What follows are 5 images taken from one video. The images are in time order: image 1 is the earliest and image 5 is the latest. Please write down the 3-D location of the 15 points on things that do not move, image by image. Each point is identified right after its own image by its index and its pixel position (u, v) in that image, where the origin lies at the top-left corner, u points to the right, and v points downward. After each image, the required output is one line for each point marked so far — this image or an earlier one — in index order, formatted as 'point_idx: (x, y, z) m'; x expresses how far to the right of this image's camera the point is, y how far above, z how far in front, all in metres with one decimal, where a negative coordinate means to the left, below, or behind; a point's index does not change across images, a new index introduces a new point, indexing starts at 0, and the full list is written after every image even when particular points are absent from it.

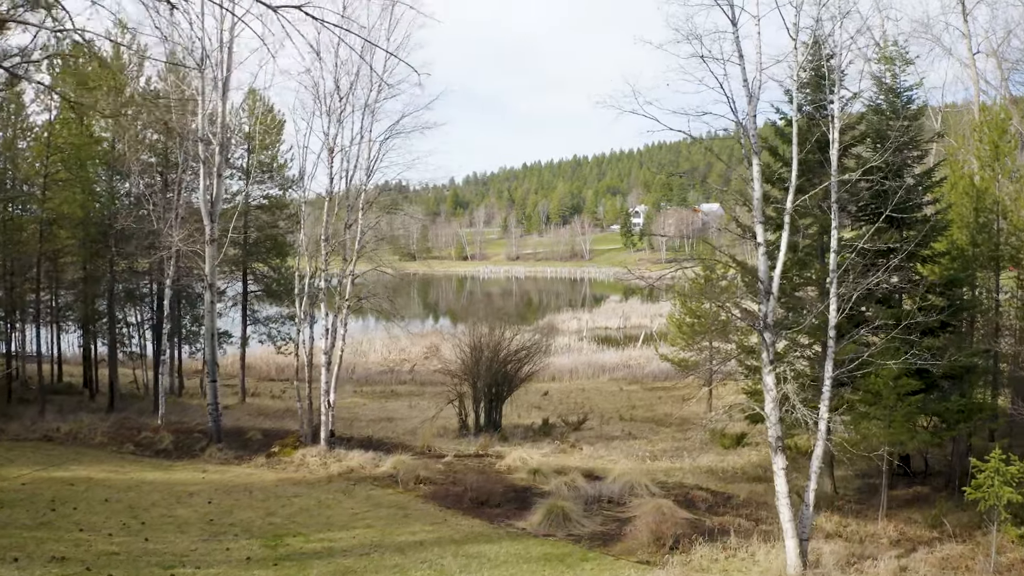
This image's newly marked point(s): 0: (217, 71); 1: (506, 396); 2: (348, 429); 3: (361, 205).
0: (-5.7, +4.3, +11.7) m
1: (-0.1, -2.9, +15.9) m
2: (-4.2, -3.6, +15.6) m
3: (-3.4, +1.8, +13.1) m
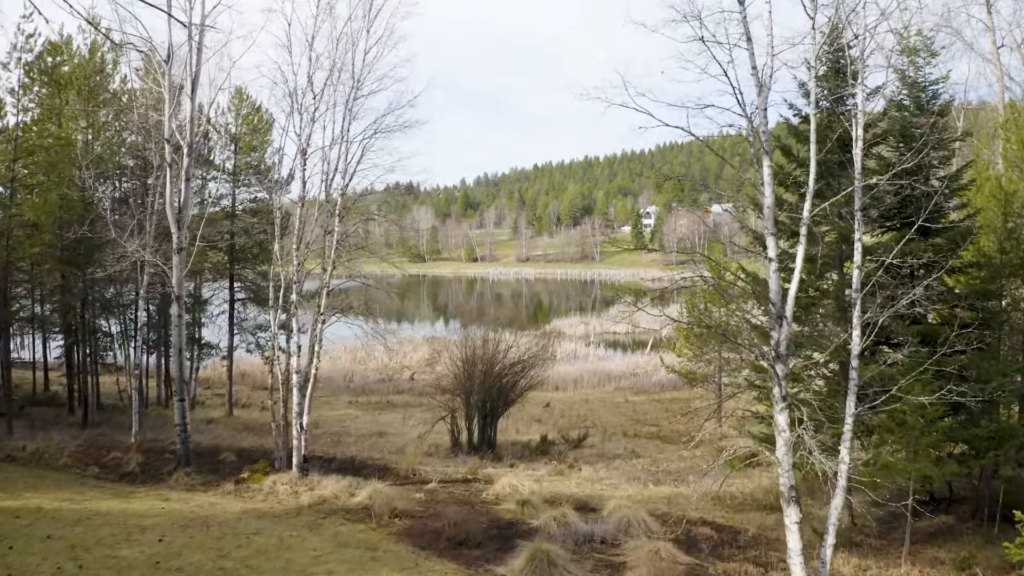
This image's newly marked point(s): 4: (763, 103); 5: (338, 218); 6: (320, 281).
0: (-5.9, +4.1, +11.0) m
1: (-0.3, -3.1, +15.0) m
2: (-4.3, -3.9, +14.8) m
3: (-3.6, +1.6, +12.3) m
4: (+2.5, +1.8, +6.0) m
5: (-3.8, +1.4, +12.4) m
6: (-4.1, +0.1, +12.9) m
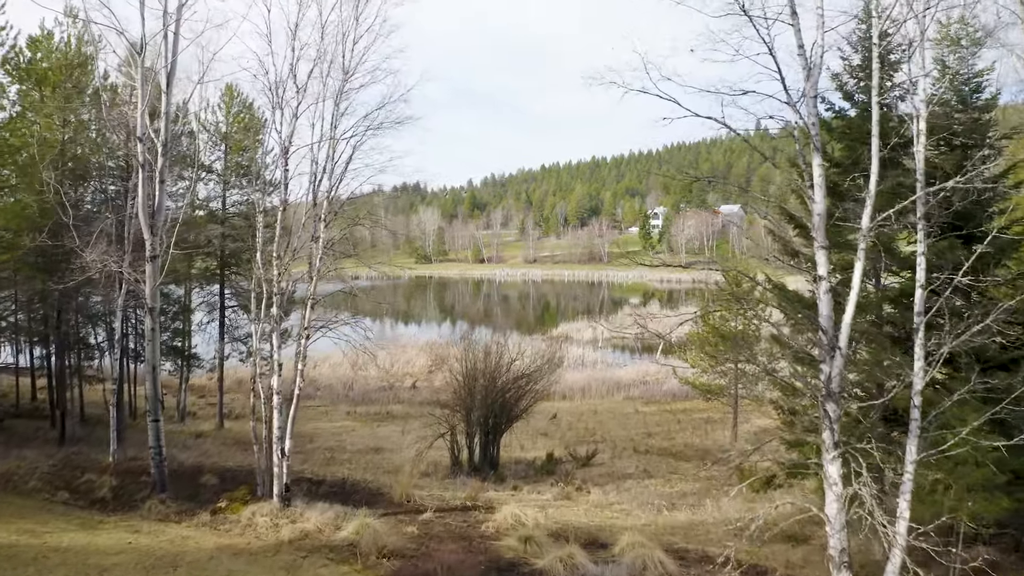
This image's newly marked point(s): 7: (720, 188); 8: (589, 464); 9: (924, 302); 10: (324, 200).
0: (-5.9, +3.9, +10.1) m
1: (-0.2, -3.3, +14.0) m
2: (-4.3, -4.1, +13.9) m
3: (-3.5, +1.4, +11.4) m
4: (+2.5, +1.6, +5.0) m
5: (-3.7, +1.2, +11.5) m
6: (-4.0, -0.1, +12.0) m
7: (+2.3, +1.1, +6.7) m
8: (+1.9, -4.5, +15.3) m
9: (+3.8, -0.1, +5.6) m
10: (-3.7, +1.7, +11.4) m
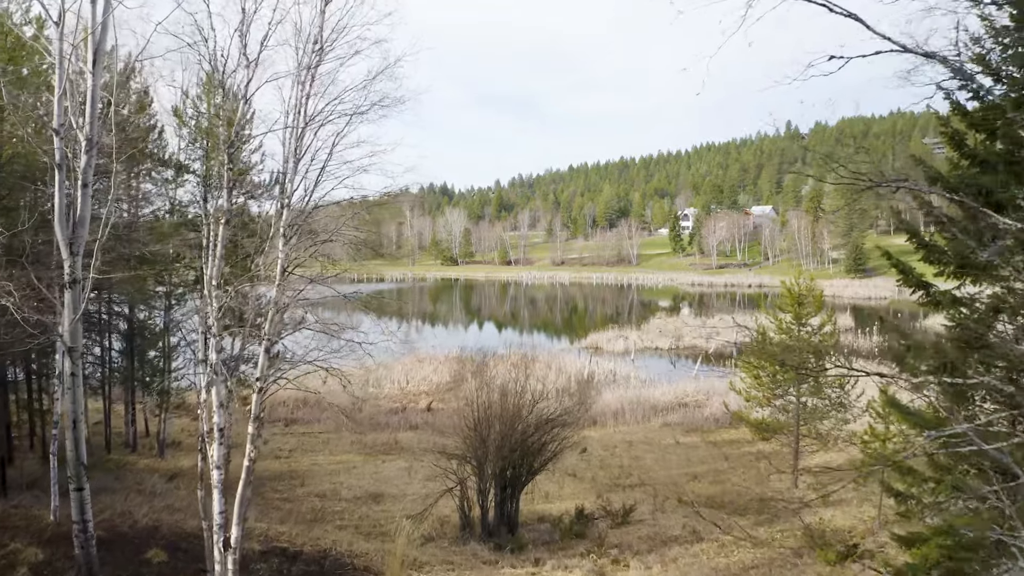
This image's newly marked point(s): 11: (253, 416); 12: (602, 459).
0: (-5.6, +3.5, +8.0) m
1: (+0.2, -3.8, +11.6) m
2: (-3.8, -4.5, +11.6) m
3: (-3.2, +1.0, +9.1) m
4: (+2.5, +1.2, +2.5) m
5: (-3.4, +0.8, +9.2) m
6: (-3.7, -0.5, +9.8) m
7: (+2.4, +0.6, +4.2) m
8: (+2.4, -5.0, +12.8) m
9: (+3.9, -0.6, +3.0) m
10: (-3.3, +1.2, +9.2) m
11: (-3.6, -1.8, +8.5) m
12: (+2.6, -5.0, +17.7) m
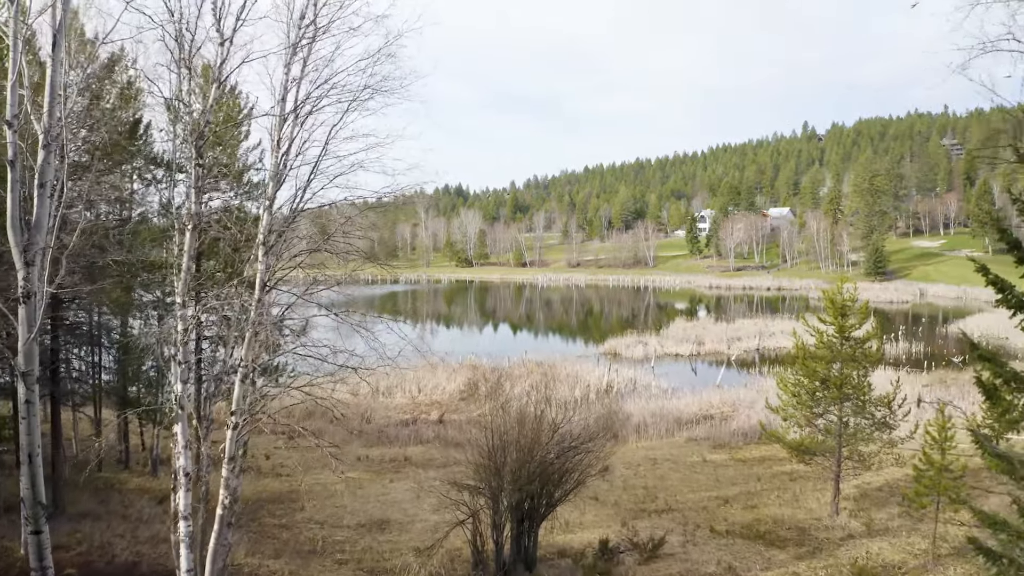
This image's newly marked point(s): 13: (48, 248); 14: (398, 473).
0: (-5.3, +3.3, +7.0) m
1: (+0.5, -4.0, +10.5) m
2: (-3.5, -4.7, +10.6) m
3: (-2.9, +0.8, +8.1) m
4: (+2.7, +1.0, +1.3) m
5: (-3.1, +0.6, +8.2) m
6: (-3.4, -0.7, +8.7) m
7: (+2.6, +0.4, +3.0) m
8: (+2.7, -5.2, +11.6) m
9: (+4.0, -0.8, +1.8) m
10: (-3.0, +1.1, +8.1) m
11: (-3.4, -2.0, +7.4) m
12: (+3.1, -5.2, +16.5) m
13: (-5.3, +0.5, +6.9) m
14: (-3.0, -4.9, +15.7) m
